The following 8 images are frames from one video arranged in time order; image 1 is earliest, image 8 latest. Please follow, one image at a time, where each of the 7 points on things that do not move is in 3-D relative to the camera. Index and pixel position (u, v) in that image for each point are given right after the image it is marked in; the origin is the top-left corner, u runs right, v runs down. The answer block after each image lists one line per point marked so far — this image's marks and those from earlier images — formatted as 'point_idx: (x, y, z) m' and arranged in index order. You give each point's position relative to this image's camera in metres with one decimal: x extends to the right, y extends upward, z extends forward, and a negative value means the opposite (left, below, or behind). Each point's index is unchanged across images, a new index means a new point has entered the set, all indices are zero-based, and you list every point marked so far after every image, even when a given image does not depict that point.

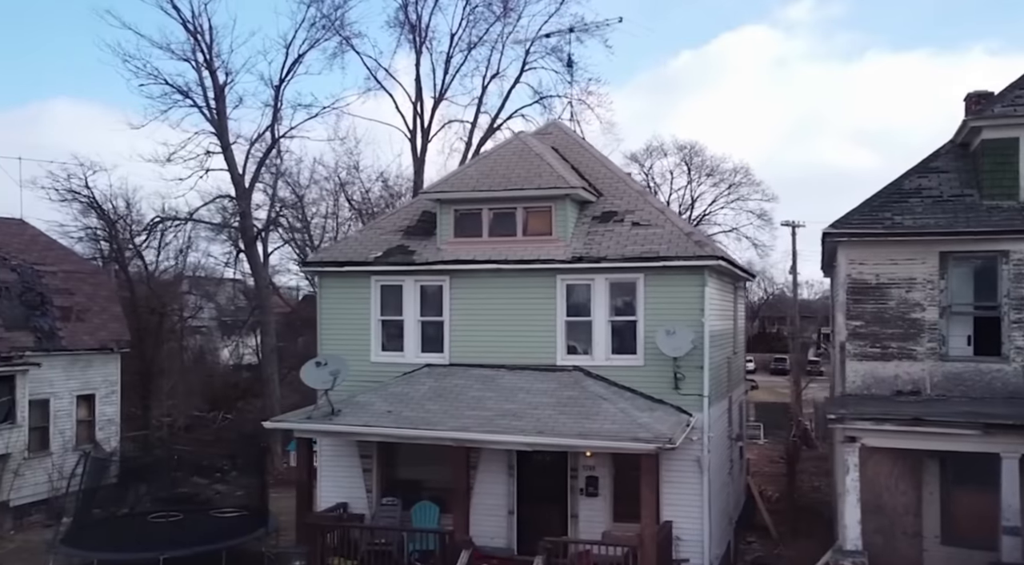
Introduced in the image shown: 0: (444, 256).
0: (-1.1, +0.4, +15.0) m
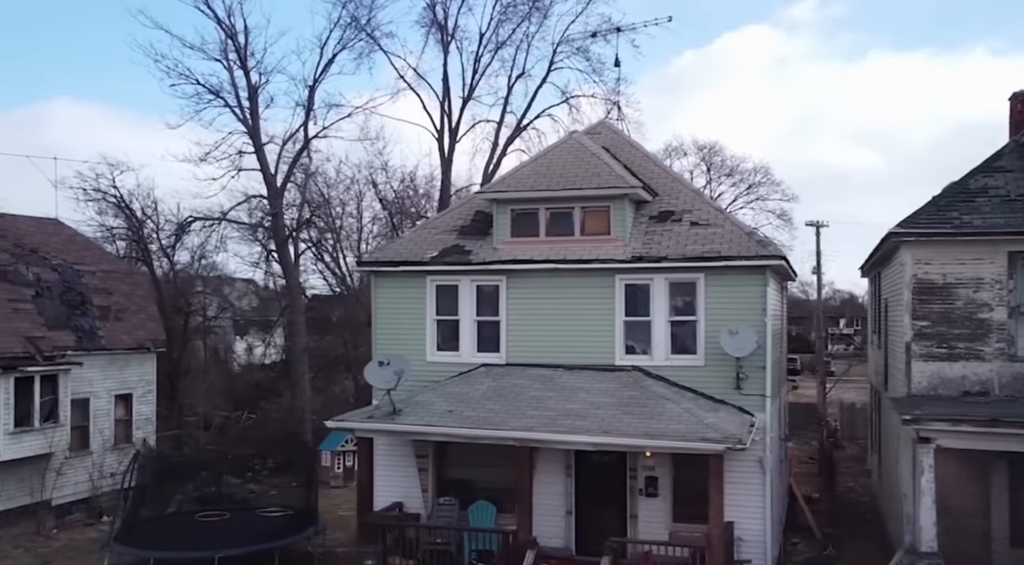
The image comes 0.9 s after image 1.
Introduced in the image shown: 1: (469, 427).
0: (-0.2, +0.4, +15.0) m
1: (-0.6, -2.1, +13.2) m
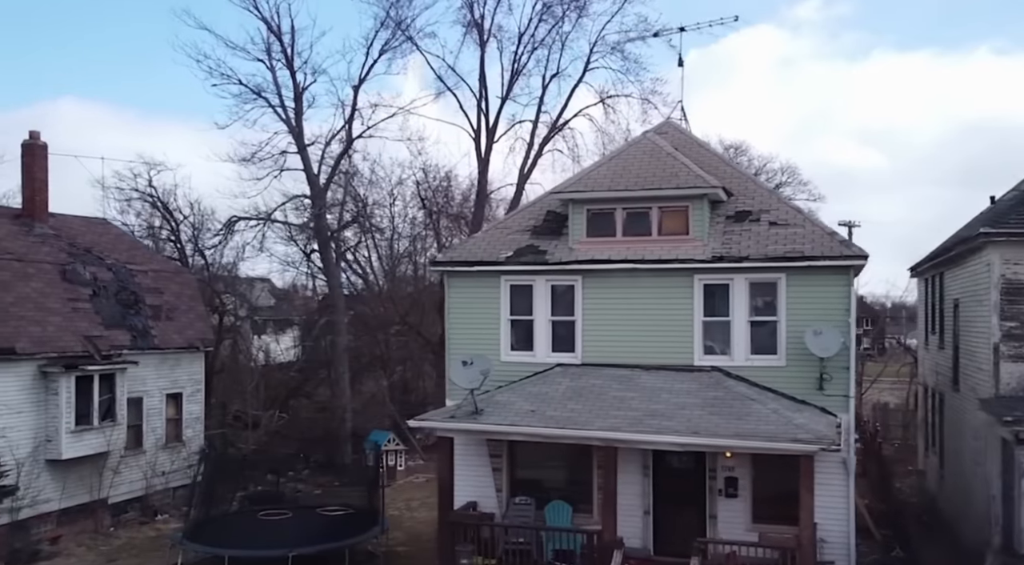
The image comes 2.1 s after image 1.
0: (+1.1, +0.4, +15.0) m
1: (+0.6, -2.1, +13.2) m
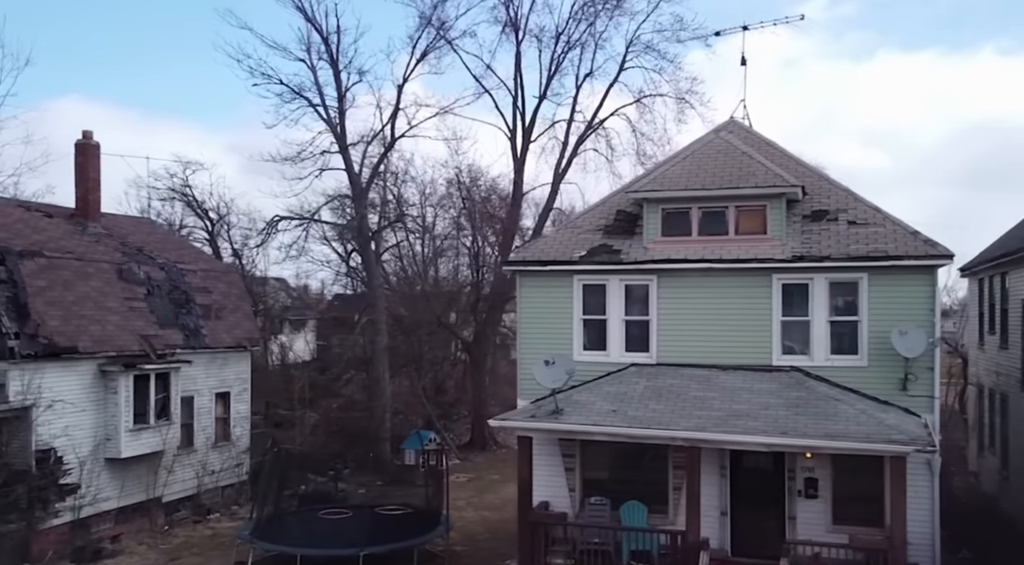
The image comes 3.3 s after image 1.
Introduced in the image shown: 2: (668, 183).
0: (+2.3, +0.4, +14.9) m
1: (+1.8, -2.1, +13.1) m
2: (+2.6, +1.6, +15.1) m
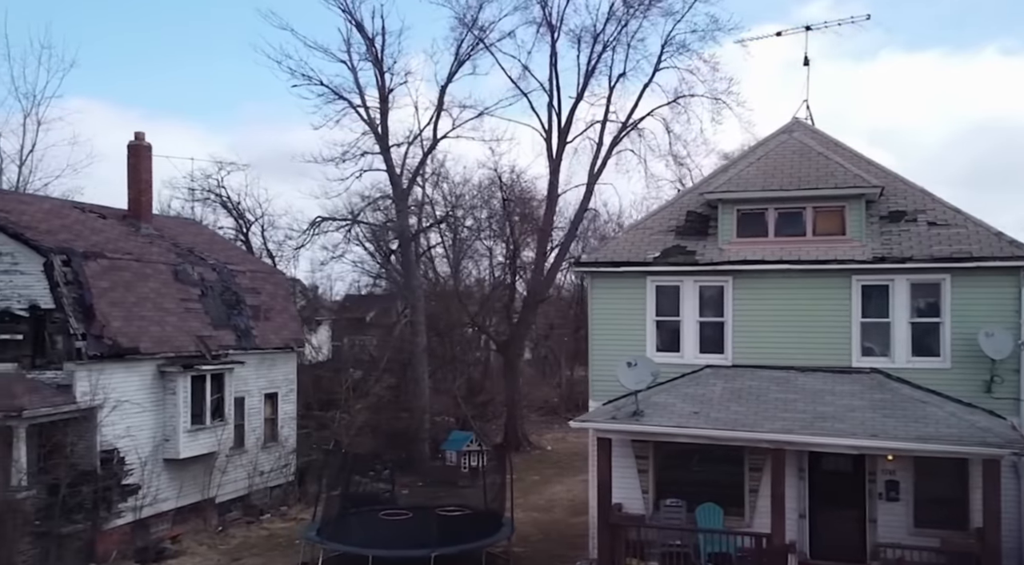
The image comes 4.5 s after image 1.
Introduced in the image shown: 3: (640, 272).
0: (+3.5, +0.4, +14.9) m
1: (+3.0, -2.1, +13.1) m
2: (+3.8, +1.6, +15.0) m
3: (+2.1, +0.2, +15.3) m
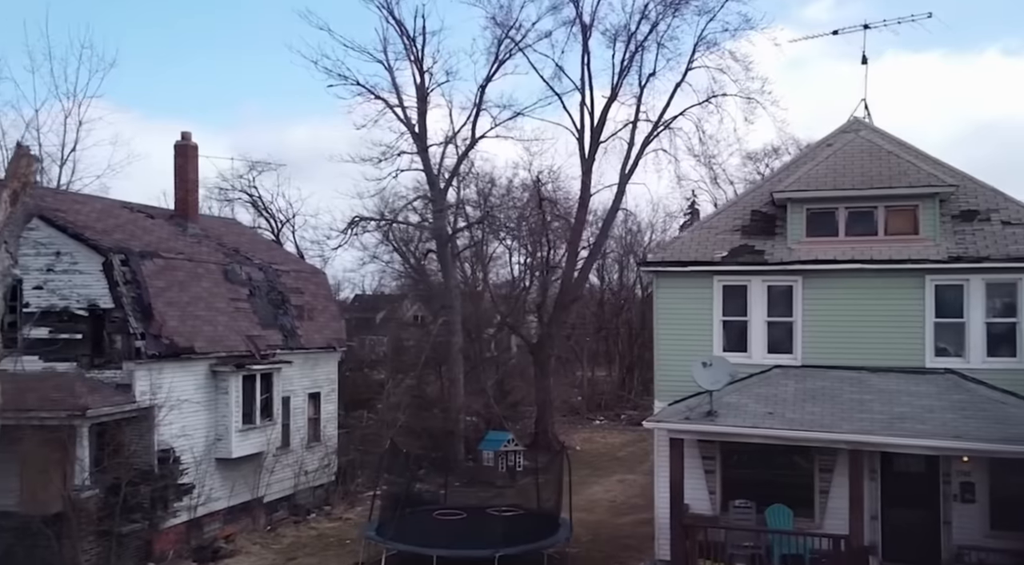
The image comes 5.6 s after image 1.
0: (+4.6, +0.4, +14.8) m
1: (+4.1, -2.1, +13.0) m
2: (+4.9, +1.6, +14.9) m
3: (+3.3, +0.2, +15.2) m
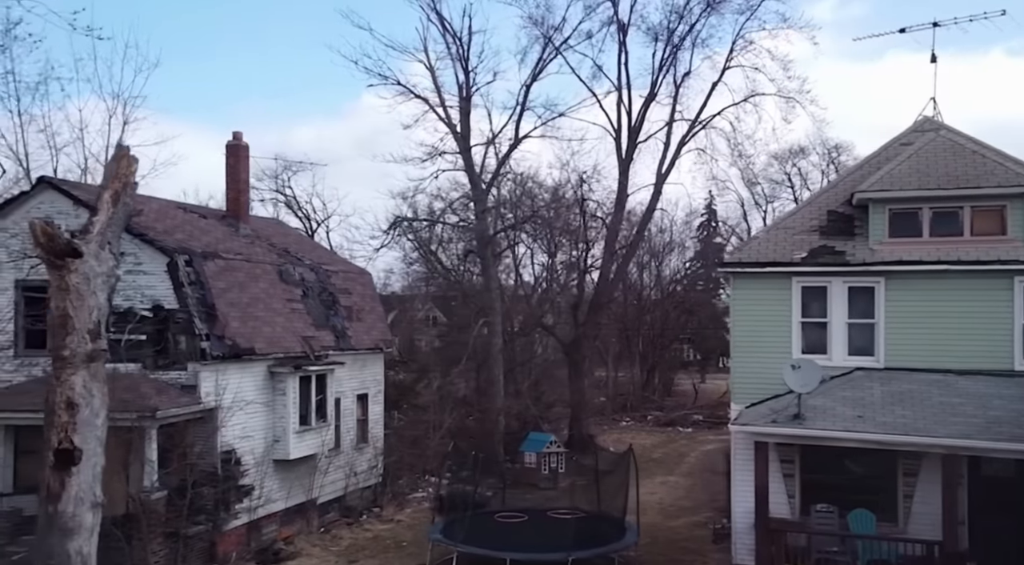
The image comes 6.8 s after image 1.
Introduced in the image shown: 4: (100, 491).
0: (+5.9, +0.4, +14.6) m
1: (+5.4, -2.1, +12.8) m
2: (+6.2, +1.6, +14.7) m
3: (+4.5, +0.2, +15.1) m
4: (-4.4, -2.2, +9.8) m
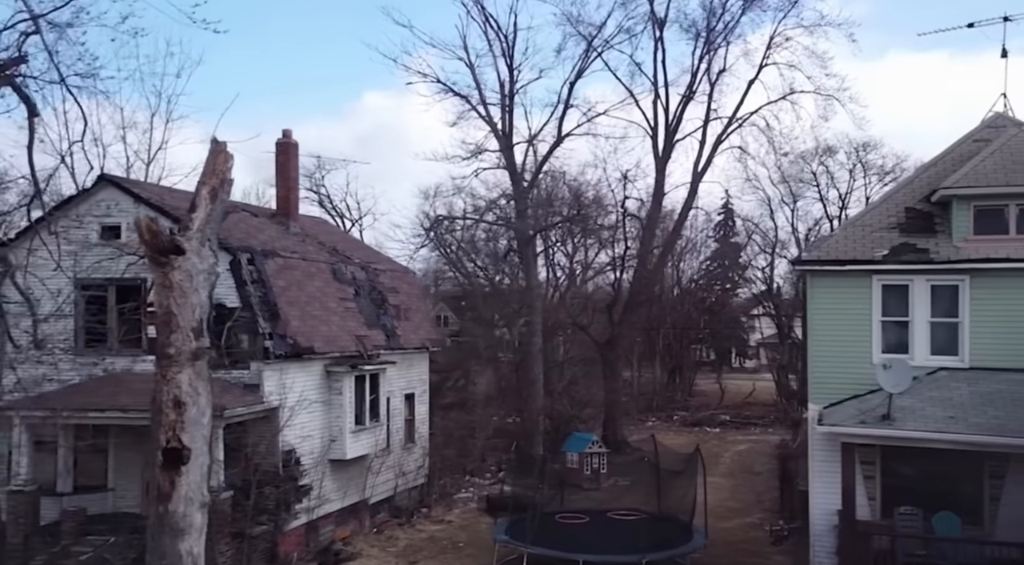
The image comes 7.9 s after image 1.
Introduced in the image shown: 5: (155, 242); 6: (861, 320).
0: (+7.1, +0.4, +14.3) m
1: (+6.6, -2.1, +12.5) m
2: (+7.4, +1.6, +14.4) m
3: (+5.8, +0.2, +14.8) m
4: (-3.2, -2.2, +9.6) m
5: (-3.6, +0.4, +9.3) m
6: (+5.7, -0.6, +14.9) m
